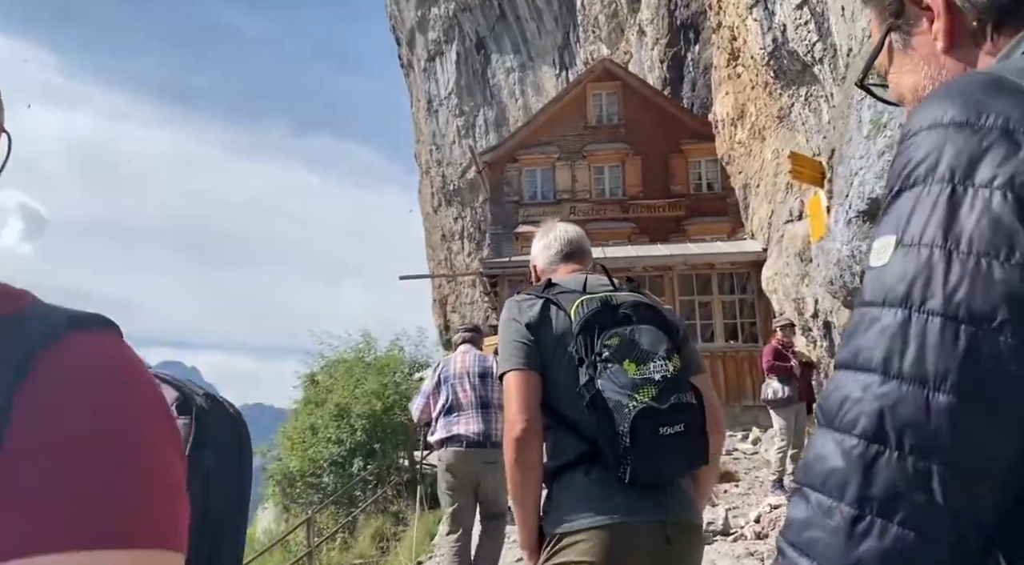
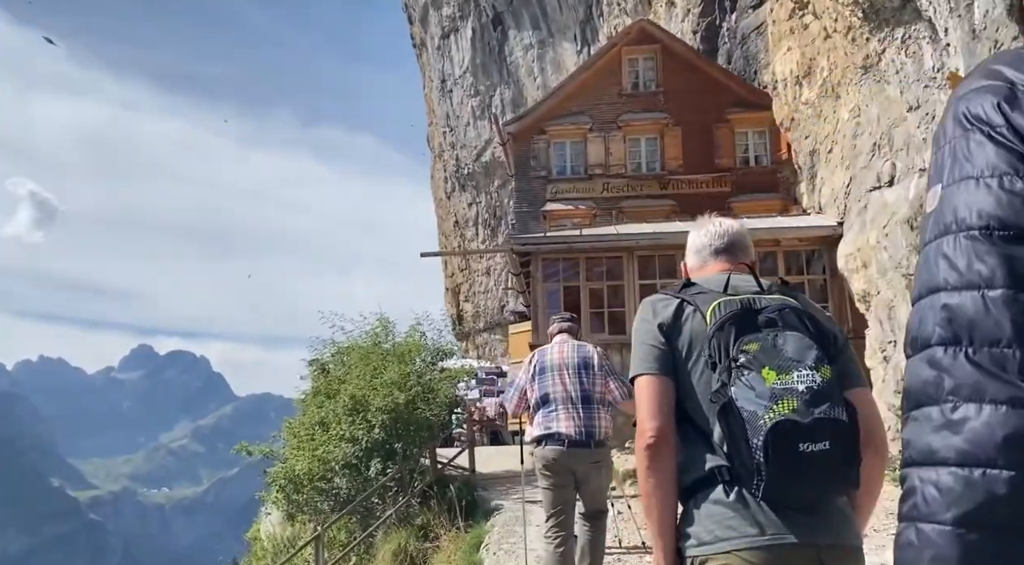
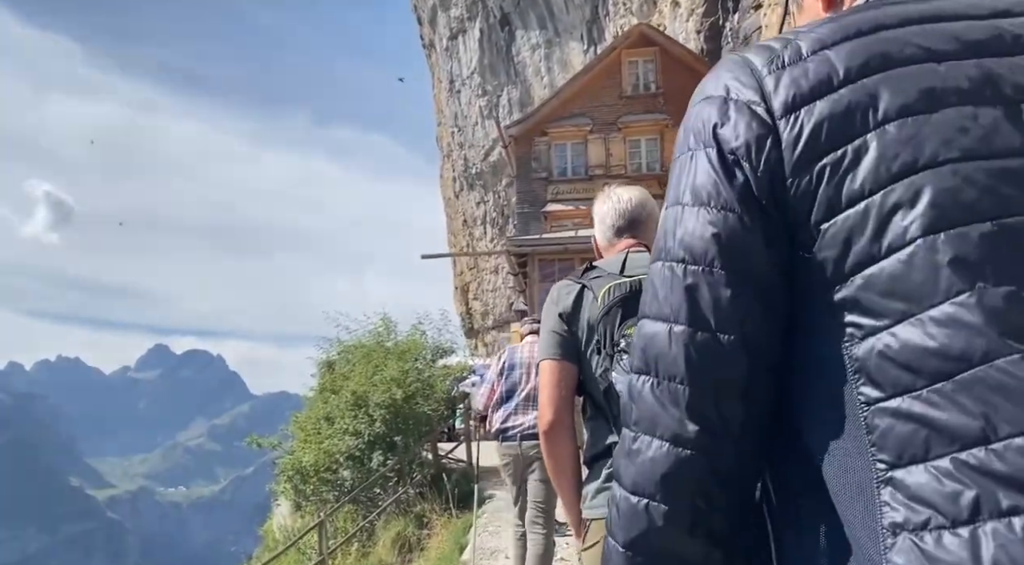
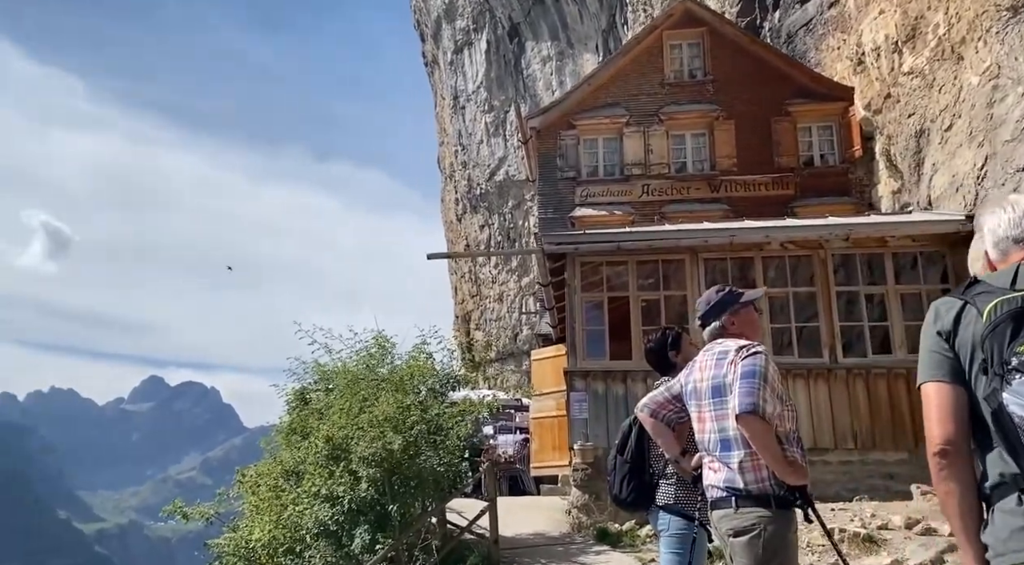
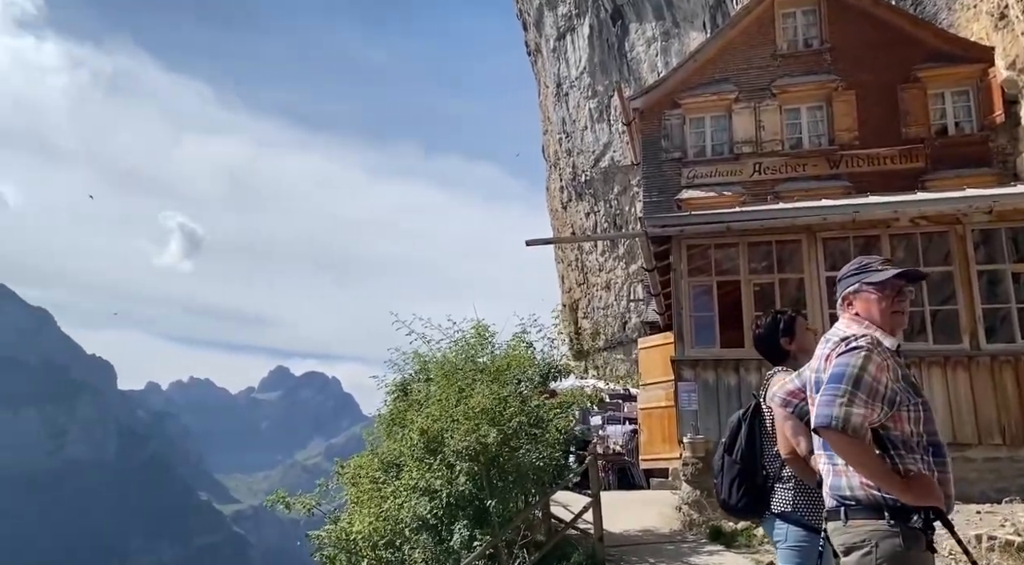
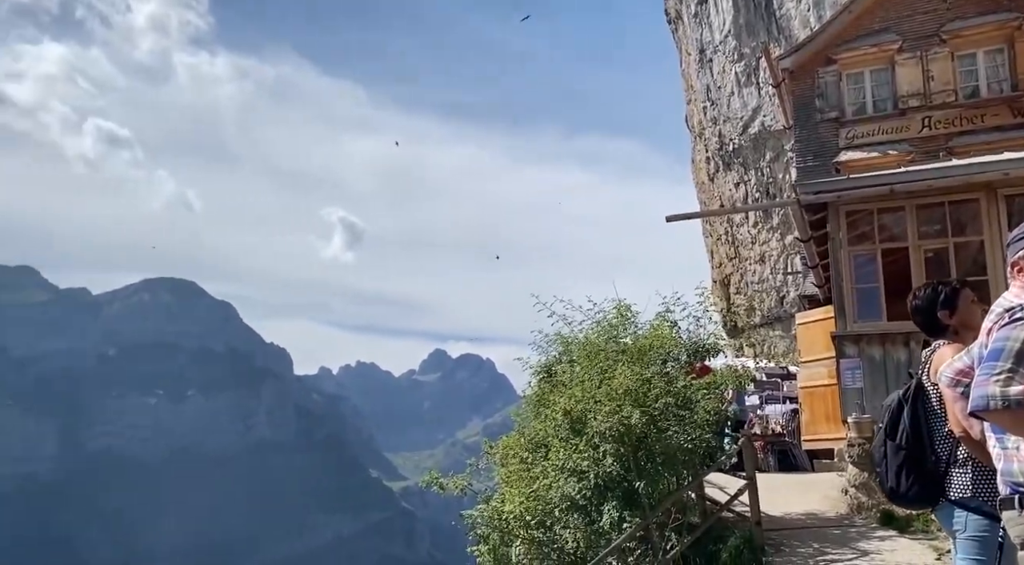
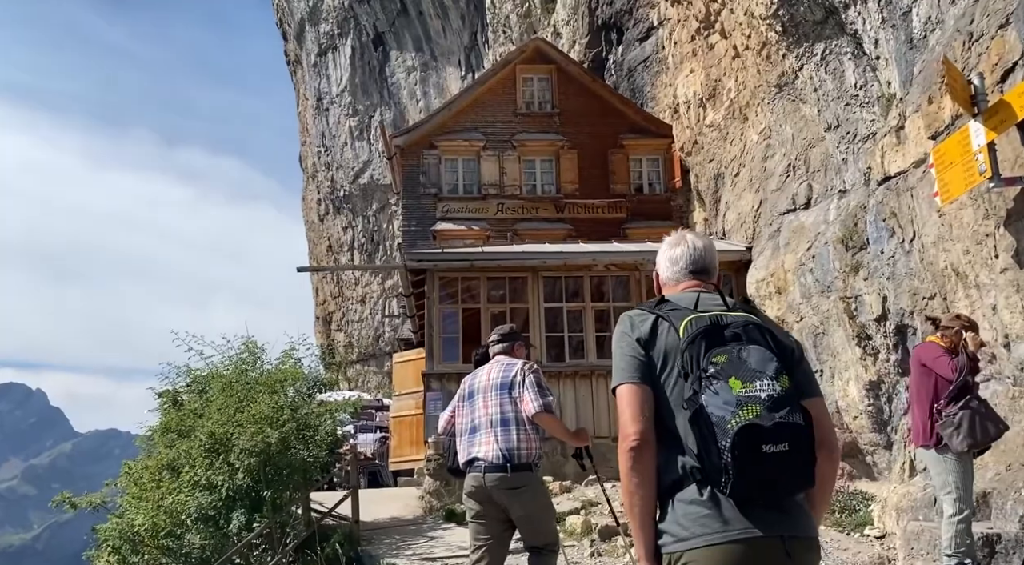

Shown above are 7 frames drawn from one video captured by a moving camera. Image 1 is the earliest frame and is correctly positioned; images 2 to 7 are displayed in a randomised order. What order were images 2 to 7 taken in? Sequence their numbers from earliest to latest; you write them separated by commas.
3, 2, 7, 4, 5, 6
